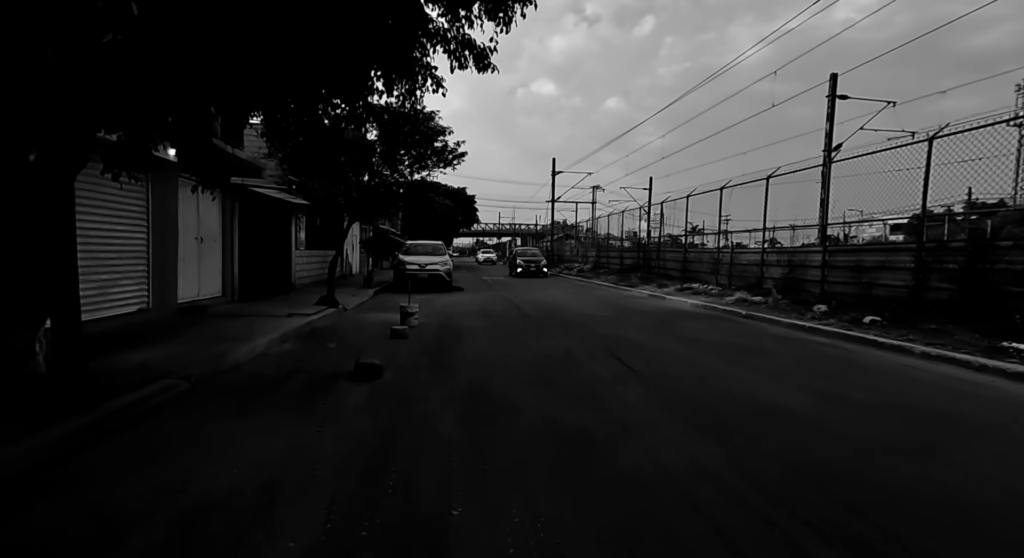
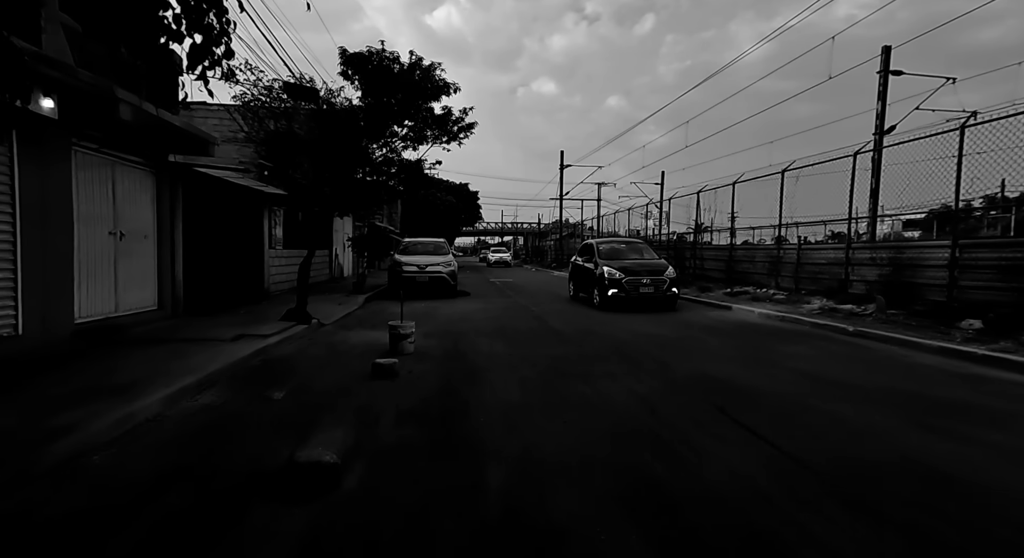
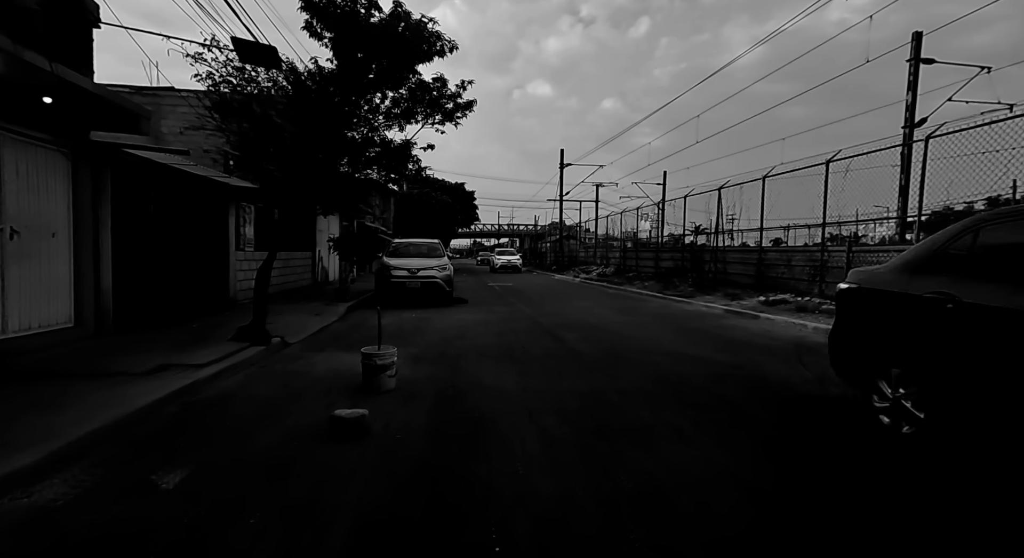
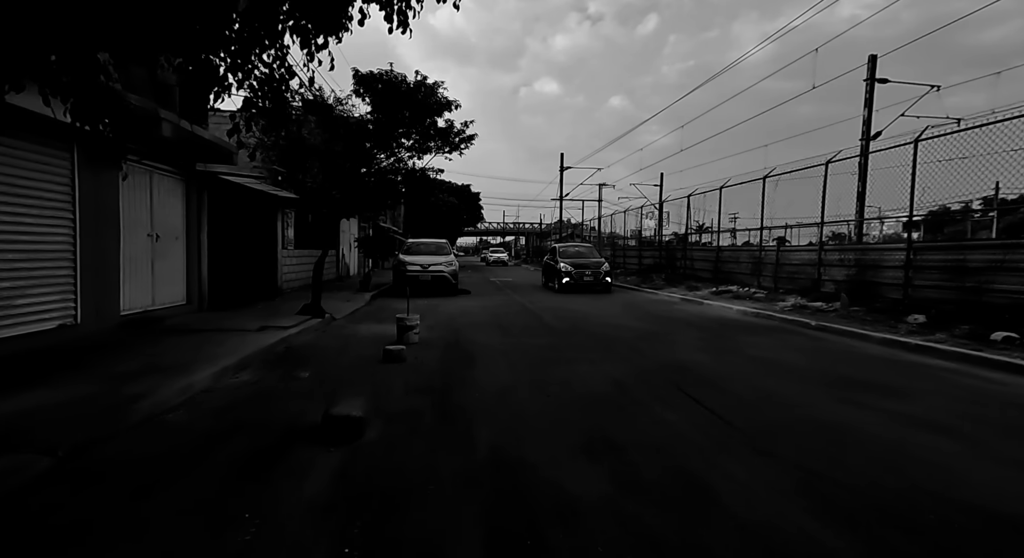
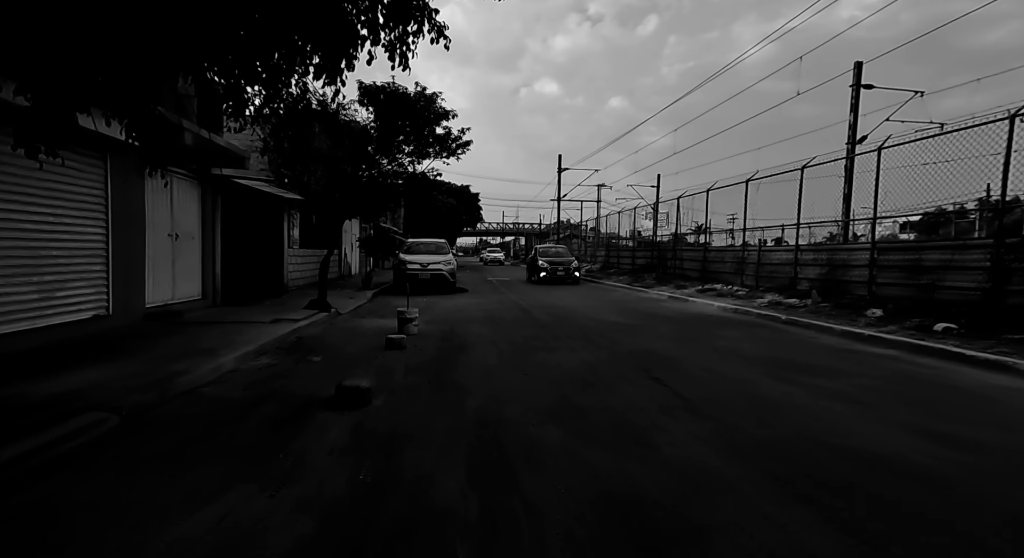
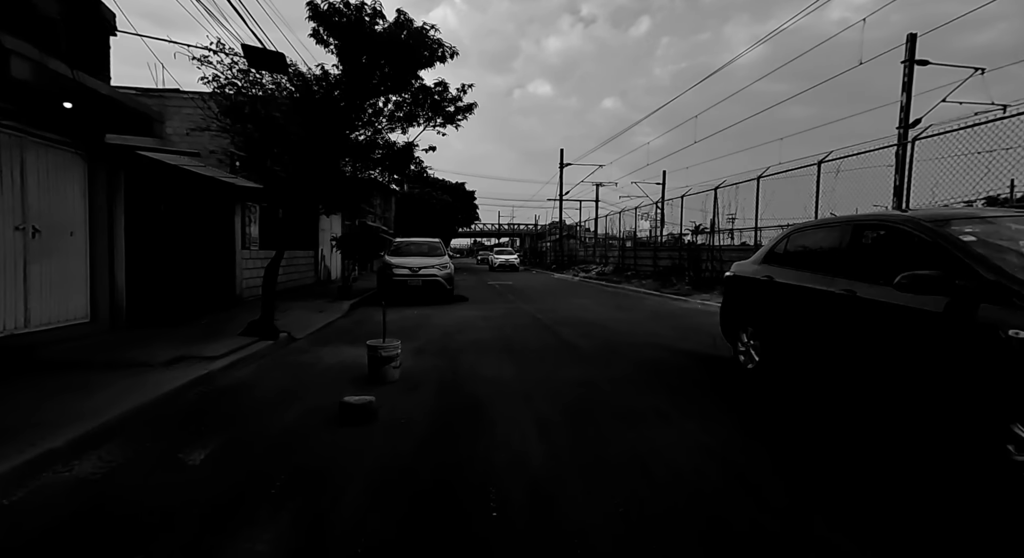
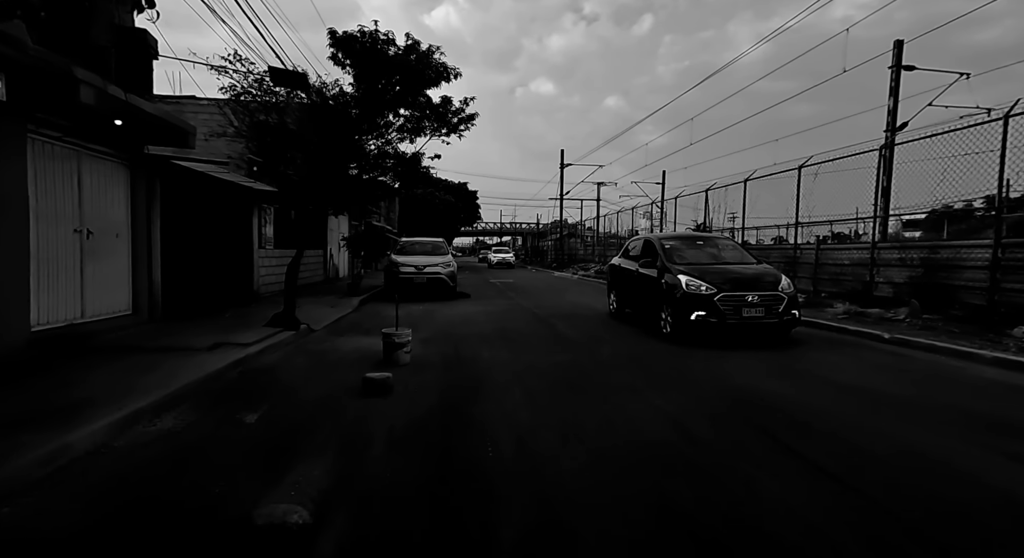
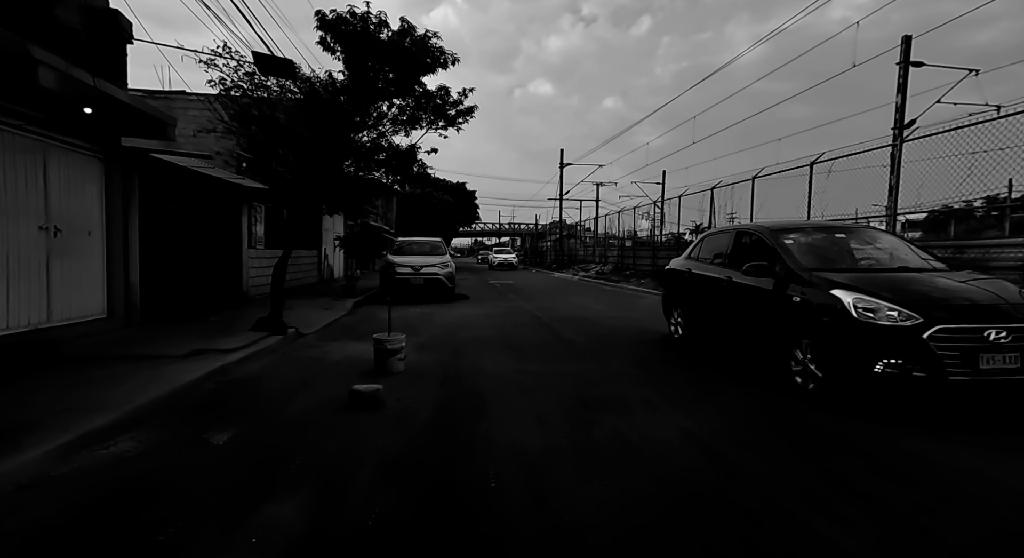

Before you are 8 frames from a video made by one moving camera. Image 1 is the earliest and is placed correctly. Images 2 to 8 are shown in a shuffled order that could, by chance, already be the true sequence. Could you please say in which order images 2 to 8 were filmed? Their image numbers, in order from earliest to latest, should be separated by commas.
5, 4, 2, 7, 8, 6, 3
